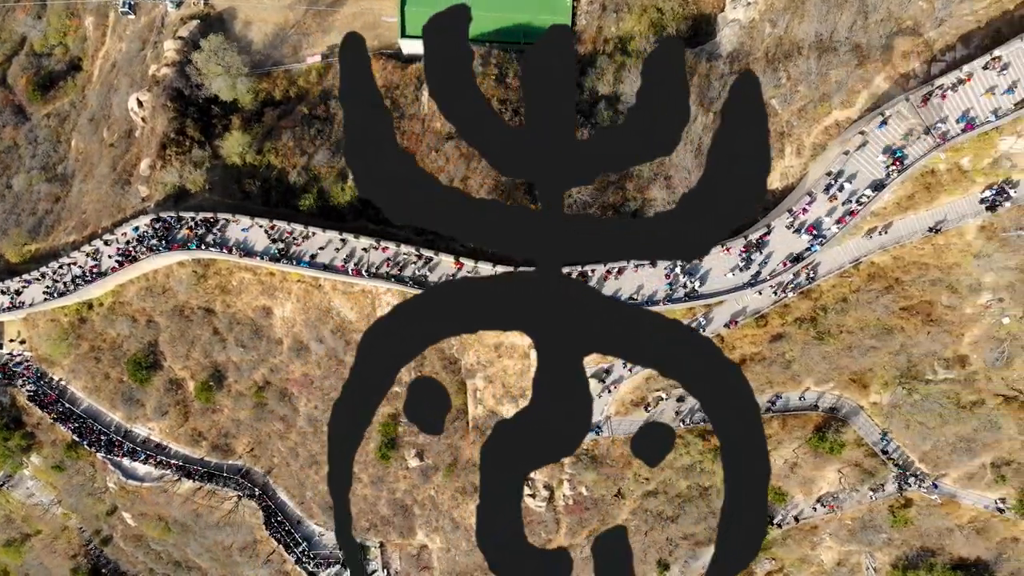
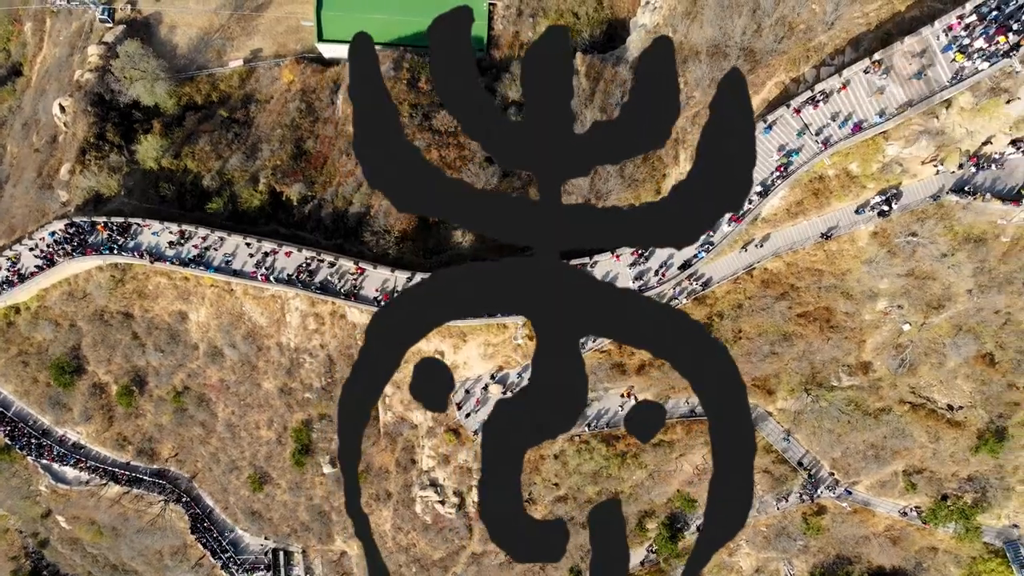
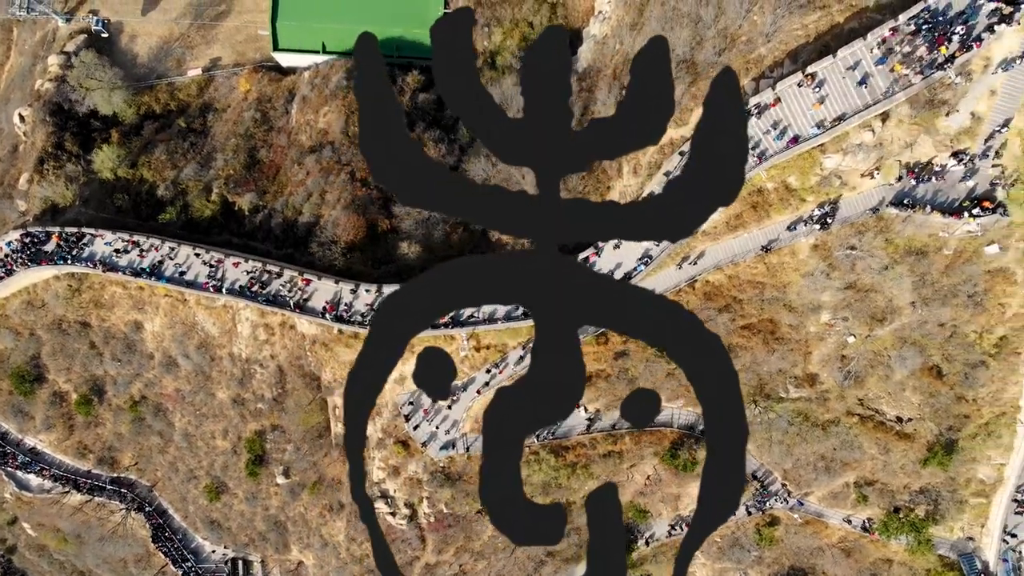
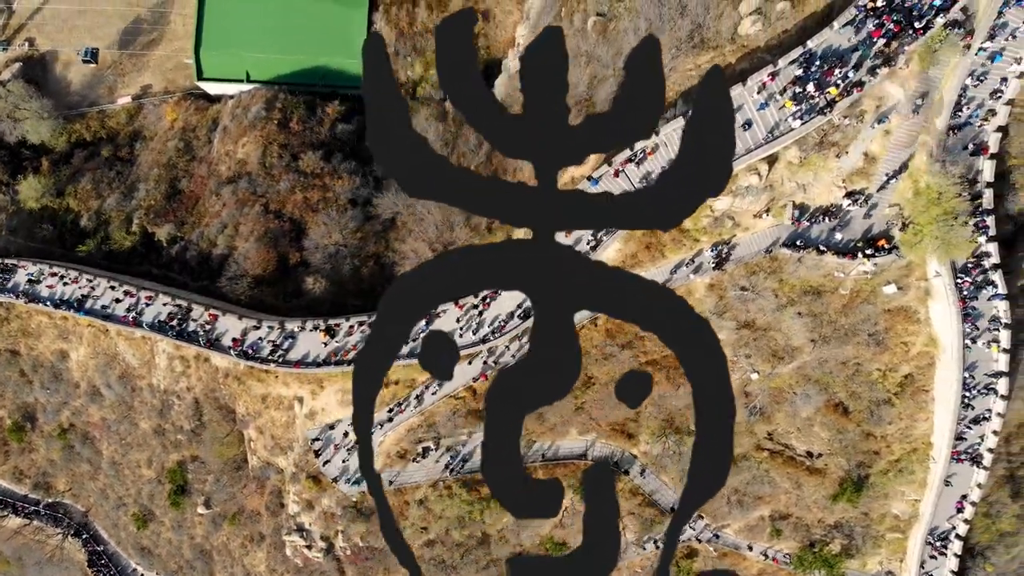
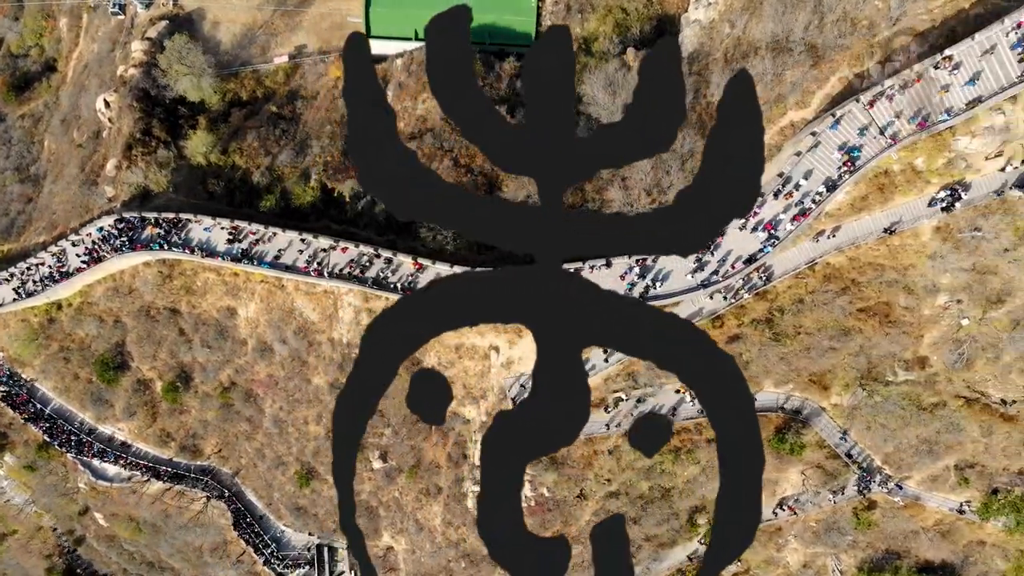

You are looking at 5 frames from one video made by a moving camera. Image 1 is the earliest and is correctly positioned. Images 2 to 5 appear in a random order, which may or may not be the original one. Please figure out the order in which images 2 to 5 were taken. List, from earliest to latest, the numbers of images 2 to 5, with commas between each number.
5, 2, 3, 4
